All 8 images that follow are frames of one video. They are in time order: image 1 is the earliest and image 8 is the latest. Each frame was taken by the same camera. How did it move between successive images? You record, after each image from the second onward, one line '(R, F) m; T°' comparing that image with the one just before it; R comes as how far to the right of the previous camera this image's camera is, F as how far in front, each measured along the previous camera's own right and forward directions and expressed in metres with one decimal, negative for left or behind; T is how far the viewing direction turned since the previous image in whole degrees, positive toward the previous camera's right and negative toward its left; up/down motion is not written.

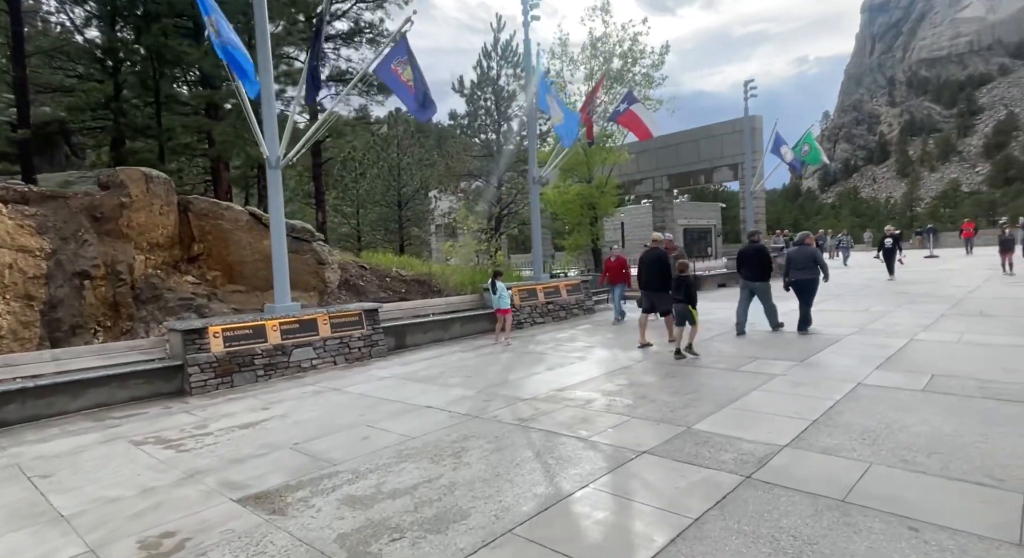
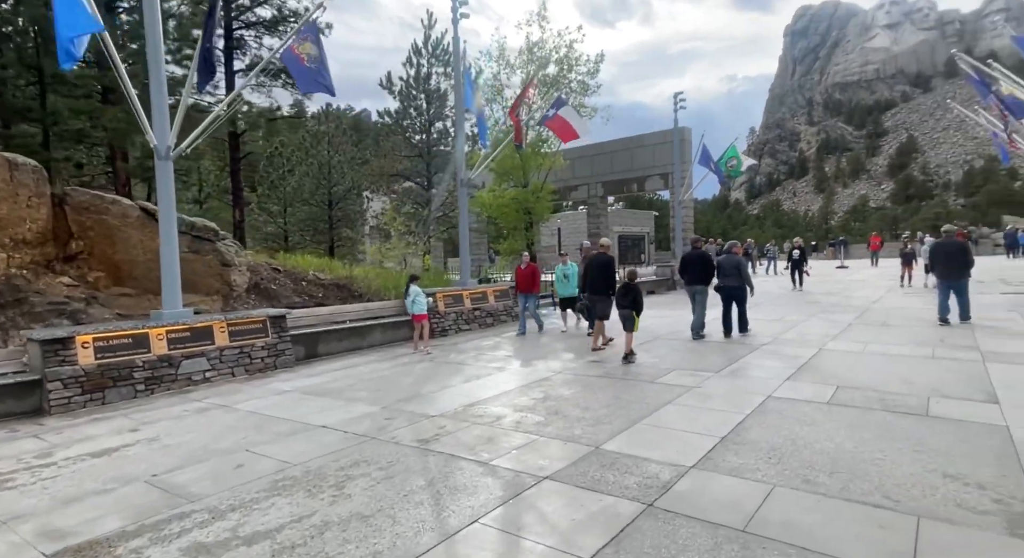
(+0.3, +0.3) m; +6°
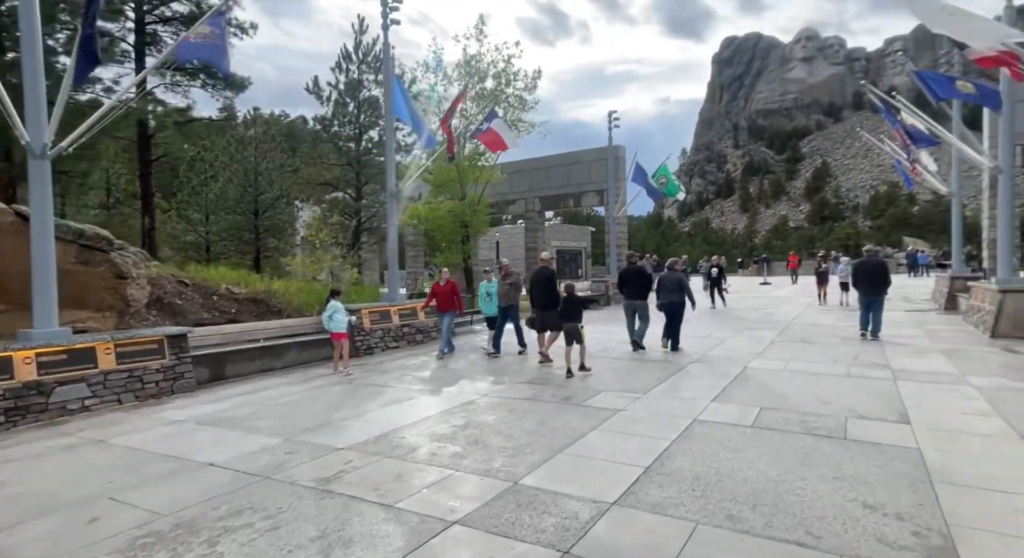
(+0.2, +0.3) m; +6°
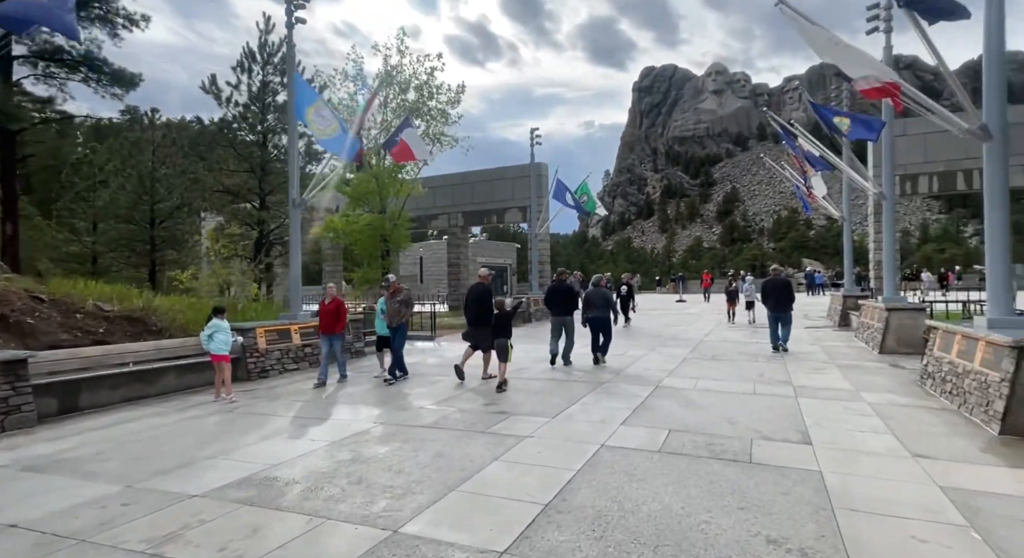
(+0.3, +0.4) m; +7°
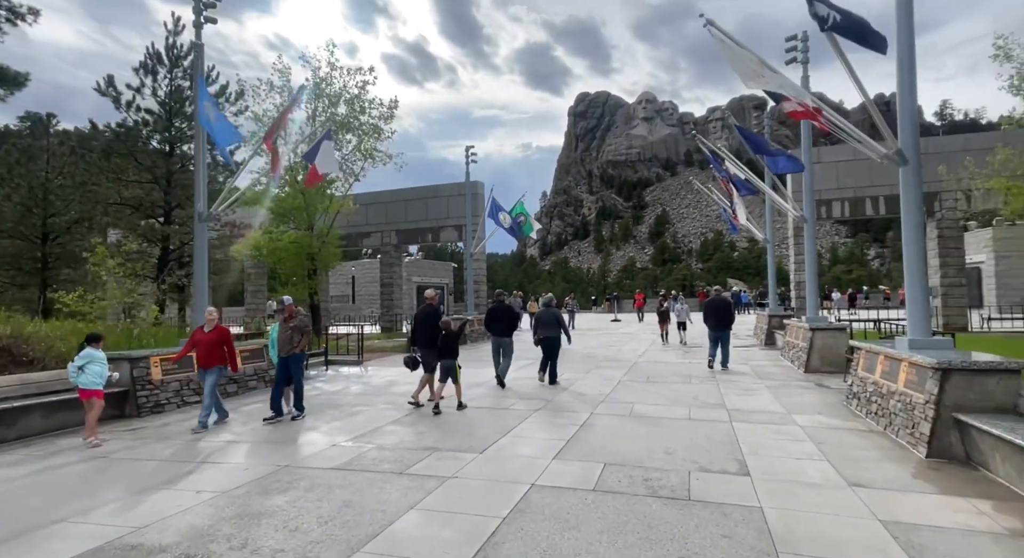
(+0.1, +0.5) m; +6°
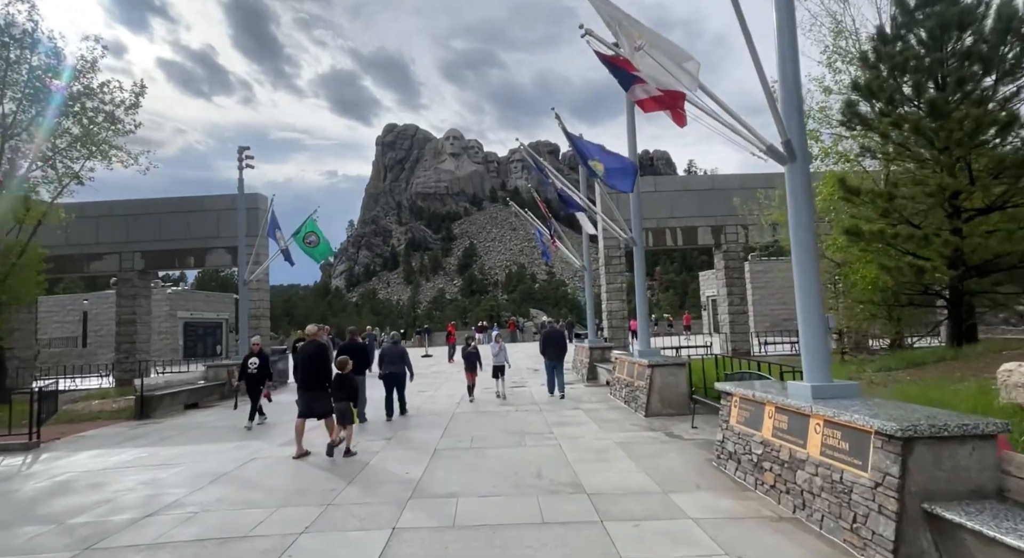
(+0.5, +3.1) m; +19°
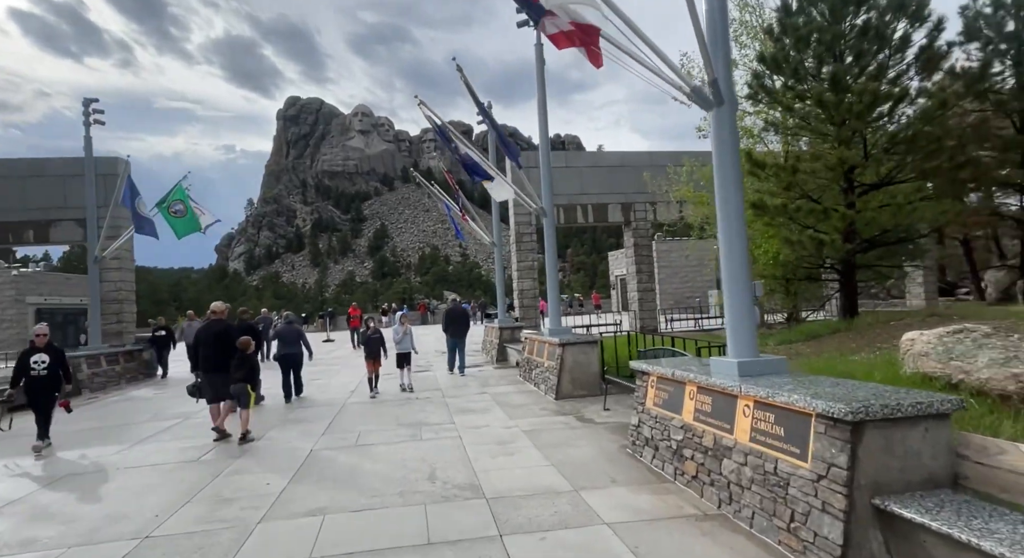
(+0.3, +1.1) m; +9°
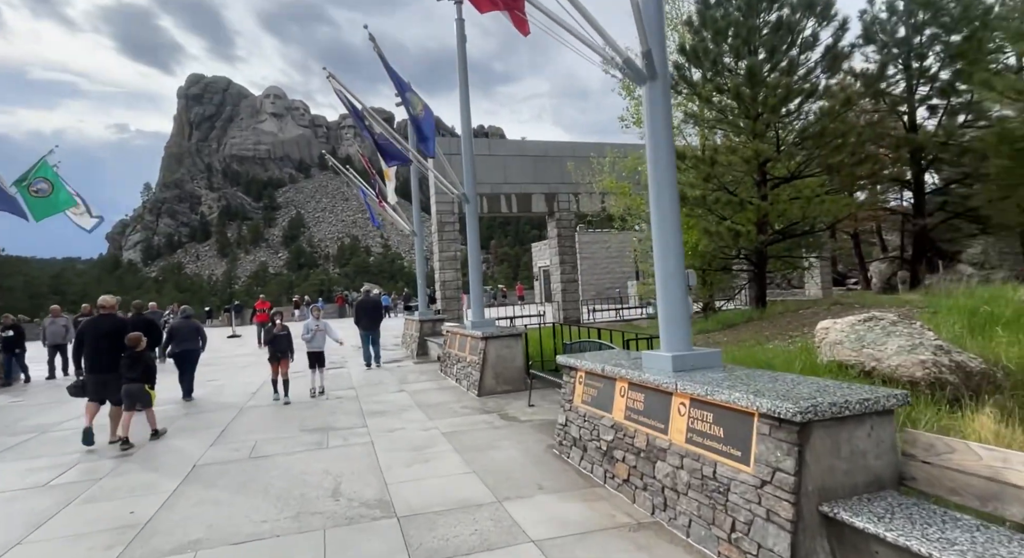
(+0.1, +0.6) m; +8°
